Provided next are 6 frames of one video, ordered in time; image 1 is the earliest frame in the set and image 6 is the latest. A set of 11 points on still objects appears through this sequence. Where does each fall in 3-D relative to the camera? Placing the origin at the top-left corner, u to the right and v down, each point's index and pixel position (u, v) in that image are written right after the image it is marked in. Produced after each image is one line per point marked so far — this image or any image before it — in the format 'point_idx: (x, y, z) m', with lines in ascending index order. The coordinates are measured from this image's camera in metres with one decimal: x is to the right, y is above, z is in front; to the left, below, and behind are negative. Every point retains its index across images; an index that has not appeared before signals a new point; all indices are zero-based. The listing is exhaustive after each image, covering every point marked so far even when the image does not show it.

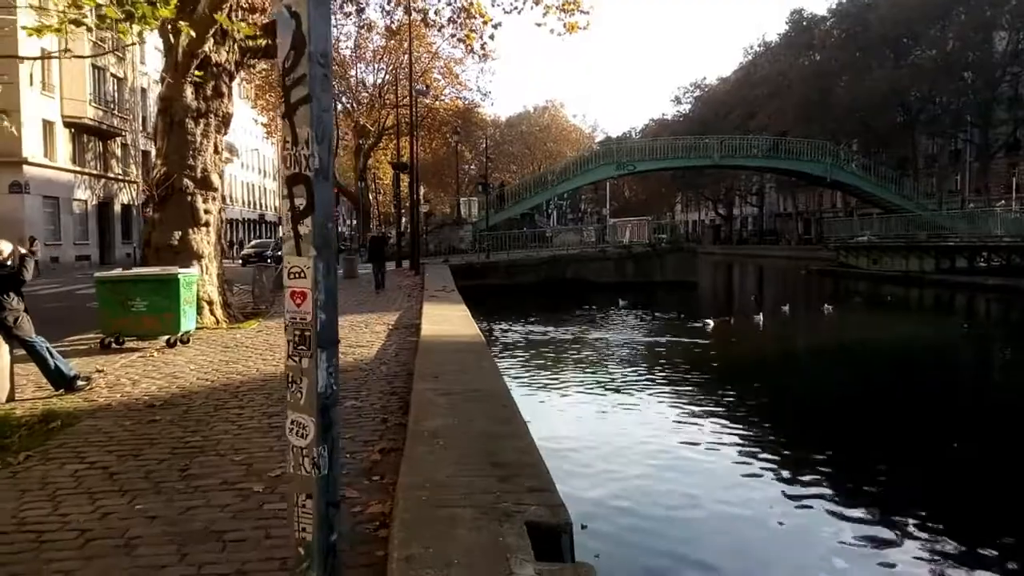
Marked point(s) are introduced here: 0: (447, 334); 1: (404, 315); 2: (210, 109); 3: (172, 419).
0: (-0.9, -0.6, +11.3) m
1: (-2.0, -0.5, +14.9) m
2: (-5.4, +3.2, +14.7) m
3: (-3.0, -1.1, +7.2) m
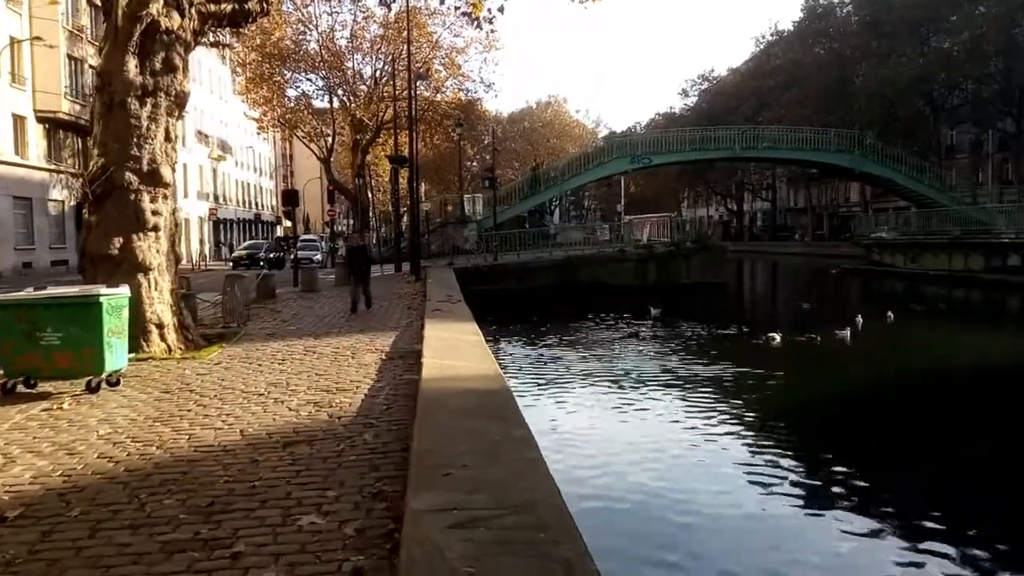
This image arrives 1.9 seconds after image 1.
0: (-0.6, -0.8, +8.5) m
1: (-1.6, -0.8, +12.1) m
2: (-5.1, +2.9, +11.9) m
3: (-2.7, -1.4, +4.4) m
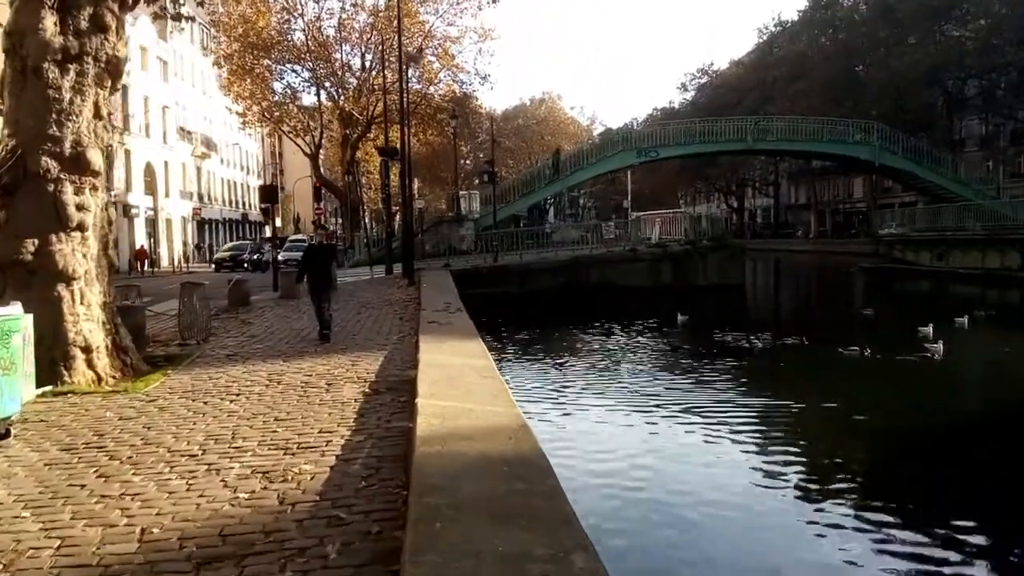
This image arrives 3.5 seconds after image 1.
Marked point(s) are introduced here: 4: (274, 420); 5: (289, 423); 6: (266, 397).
0: (-0.4, -1.0, +6.1) m
1: (-1.5, -0.9, +9.7) m
2: (-4.9, +2.8, +9.5) m
3: (-2.4, -1.6, +2.1) m
4: (-2.1, -1.1, +7.1) m
5: (-1.9, -1.1, +7.0) m
6: (-2.4, -1.1, +8.1) m
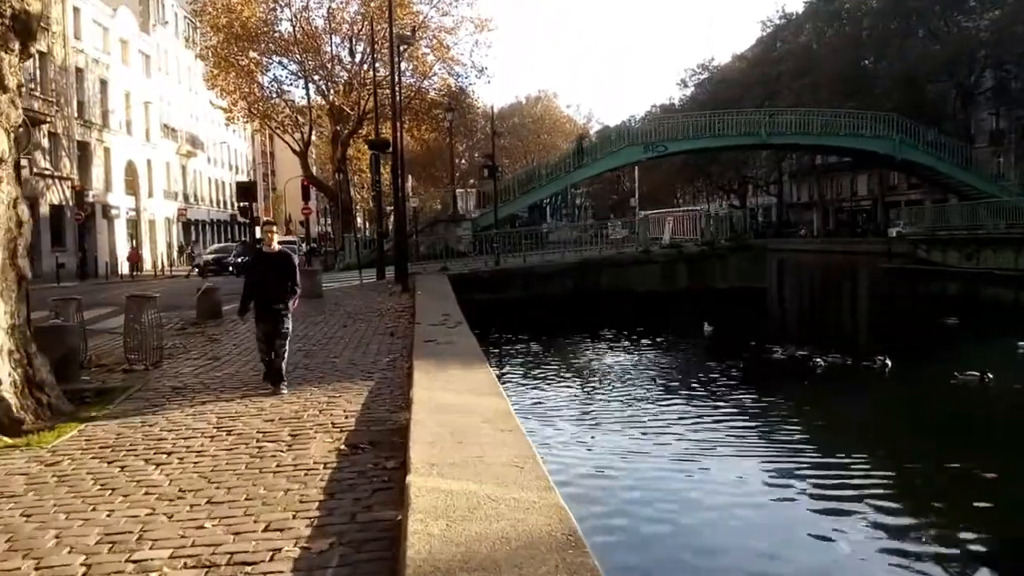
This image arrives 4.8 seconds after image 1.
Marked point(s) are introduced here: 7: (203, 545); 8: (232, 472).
0: (-0.2, -1.1, +4.1) m
1: (-1.3, -1.1, +7.6) m
2: (-4.8, +2.6, +7.4) m
3: (-2.2, -1.7, 0.0) m
4: (-1.9, -1.3, +5.0) m
5: (-1.7, -1.3, +4.9) m
6: (-2.2, -1.2, +6.0) m
7: (-1.6, -1.3, +4.4) m
8: (-1.9, -1.3, +5.6) m
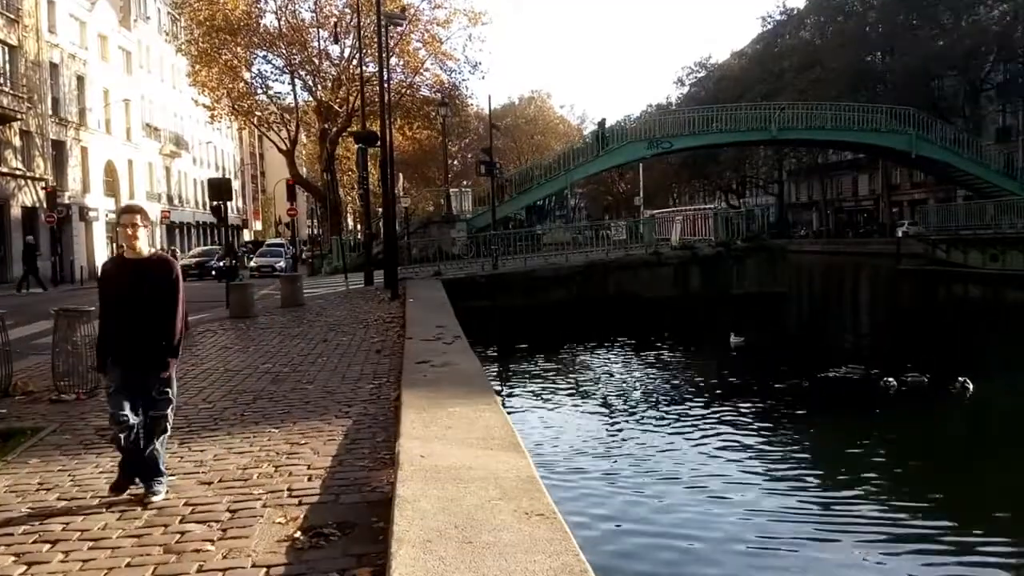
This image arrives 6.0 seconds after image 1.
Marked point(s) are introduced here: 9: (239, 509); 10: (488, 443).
0: (0.0, -1.2, +2.3) m
1: (-1.2, -1.2, +5.8) m
2: (-4.7, +2.5, +5.6) m
3: (-2.0, -1.8, -1.8) m
4: (-1.7, -1.4, +3.2) m
5: (-1.6, -1.4, +3.1) m
6: (-2.1, -1.4, +4.2) m
7: (-1.5, -1.4, +2.5) m
8: (-1.8, -1.4, +3.8) m
9: (-1.6, -1.3, +4.7) m
10: (-0.1, -1.0, +5.2) m
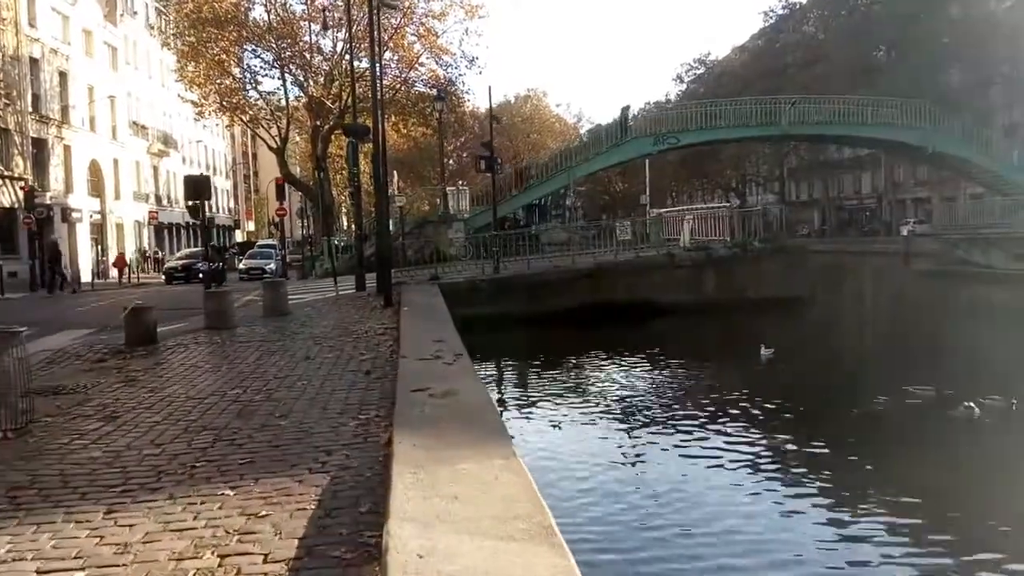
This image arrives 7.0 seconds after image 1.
0: (+0.1, -1.3, +0.8) m
1: (-1.0, -1.3, +4.4) m
2: (-4.5, +2.3, +4.2) m
3: (-1.8, -2.0, -3.3) m
4: (-1.6, -1.5, +1.8) m
5: (-1.4, -1.5, +1.6) m
6: (-2.0, -1.5, +2.8) m
7: (-1.3, -1.6, +1.1) m
8: (-1.6, -1.5, +2.4) m
9: (-1.4, -1.4, +3.3) m
10: (0.0, -1.2, +3.8) m
